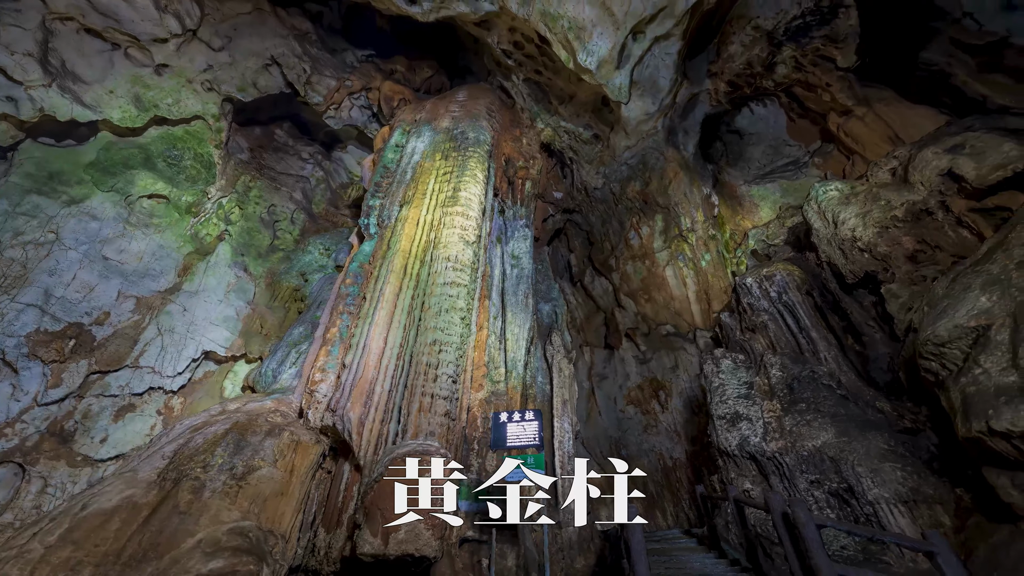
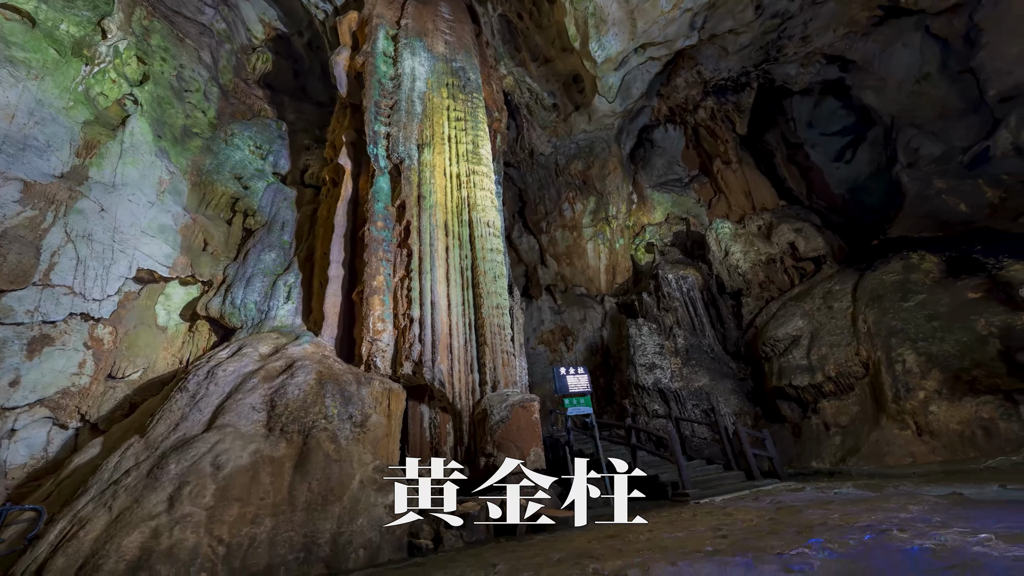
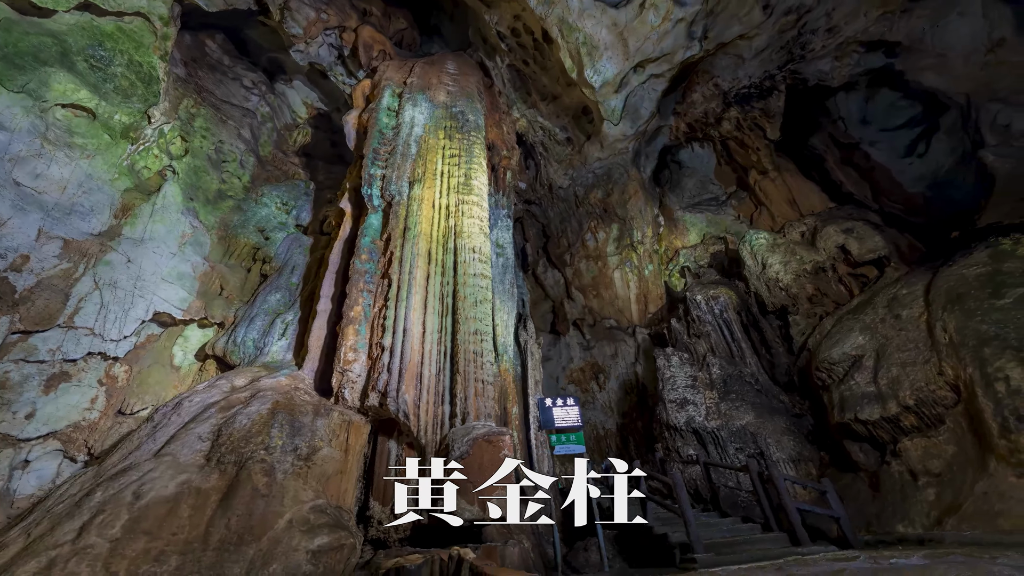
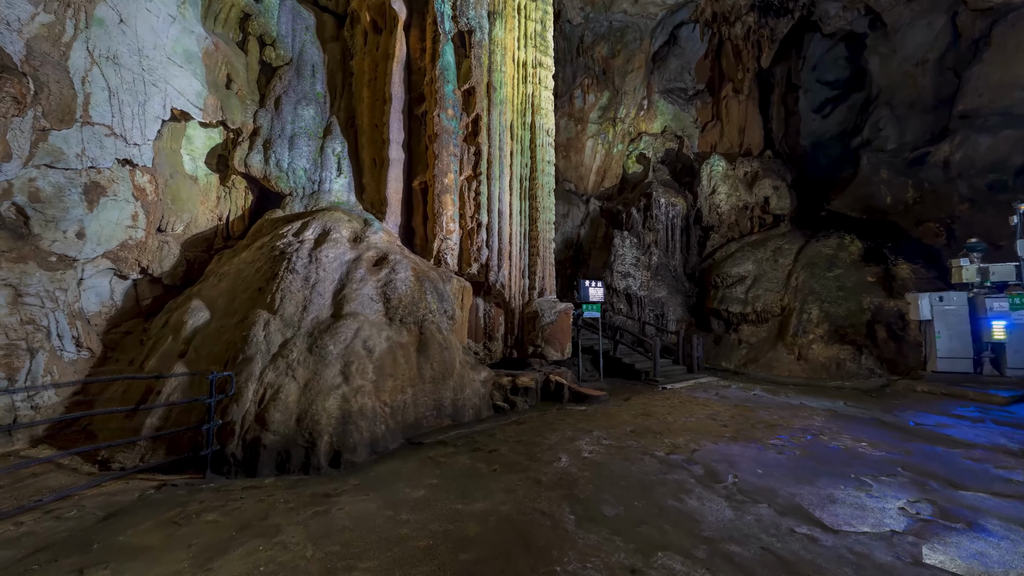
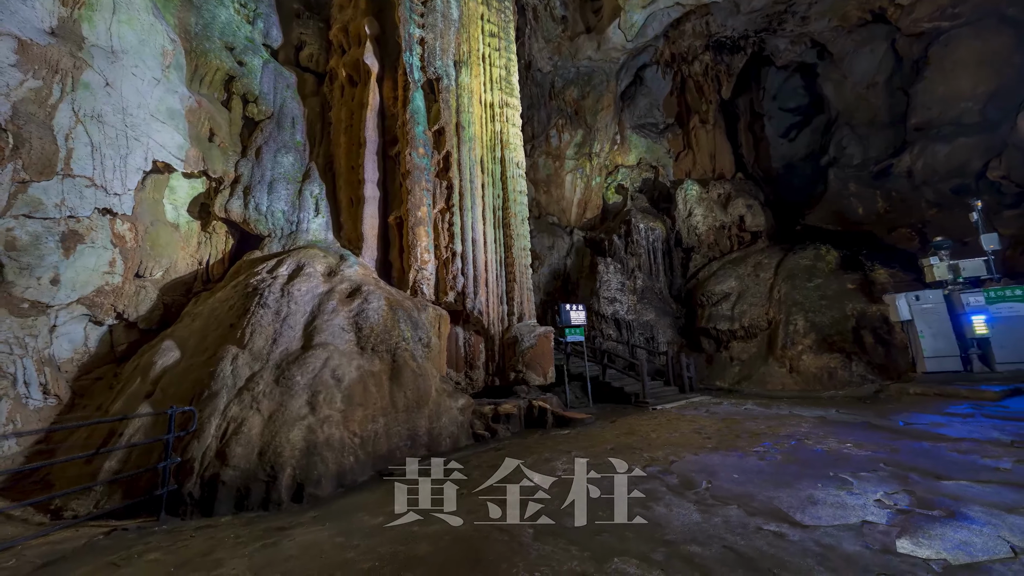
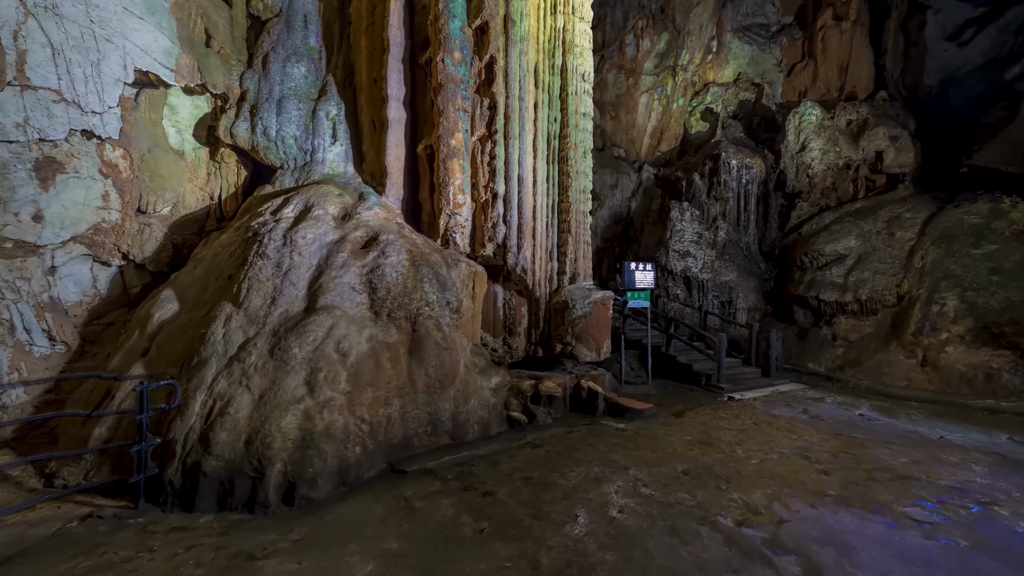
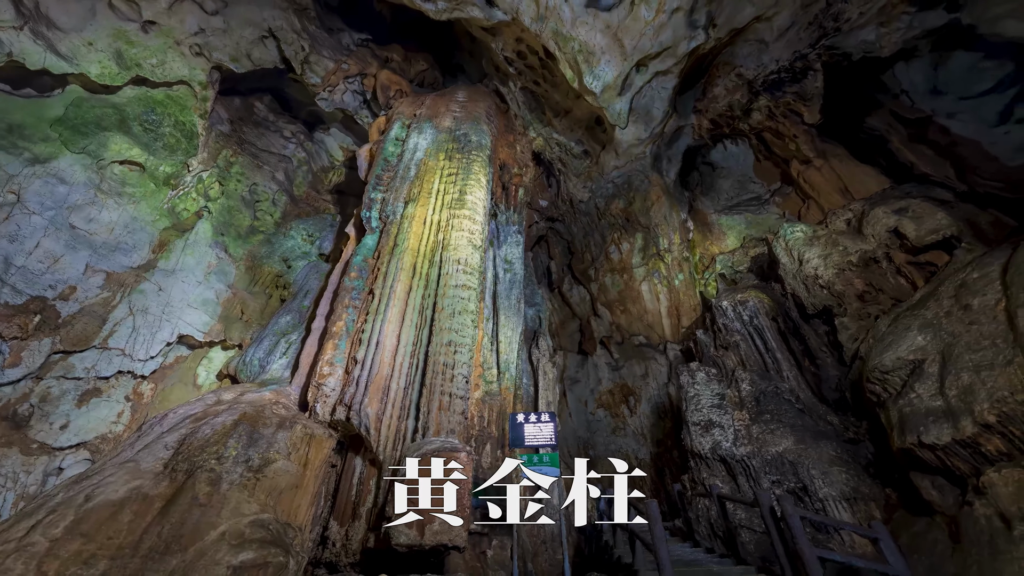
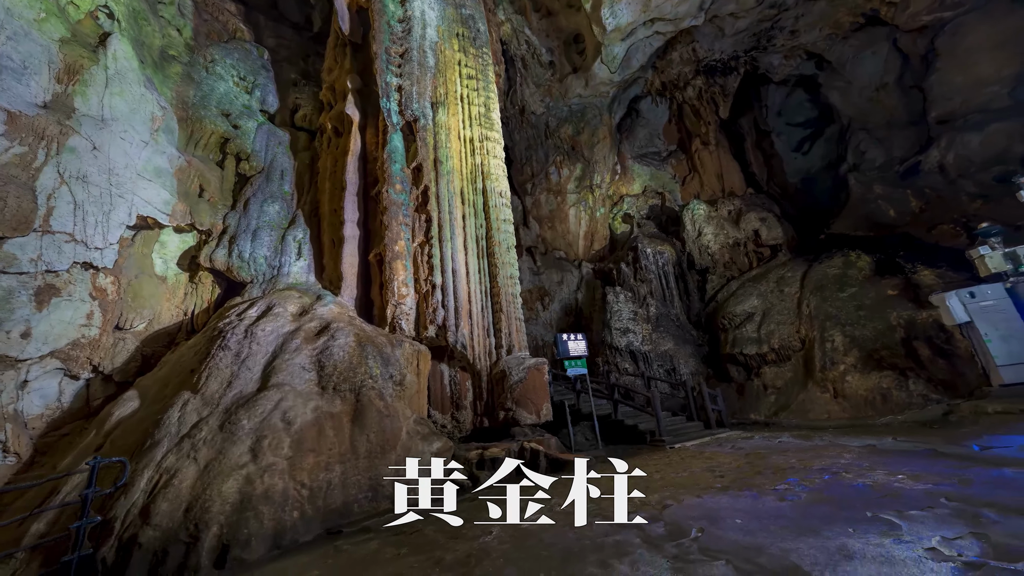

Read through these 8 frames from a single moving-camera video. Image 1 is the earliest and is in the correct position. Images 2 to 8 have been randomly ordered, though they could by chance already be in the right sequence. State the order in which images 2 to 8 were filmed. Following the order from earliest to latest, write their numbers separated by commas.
7, 3, 2, 8, 5, 4, 6
